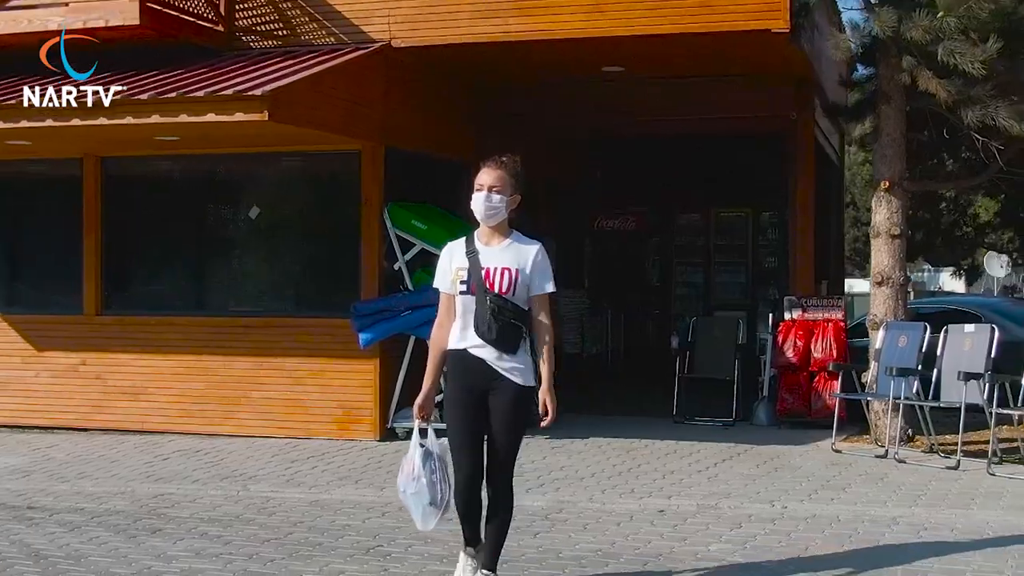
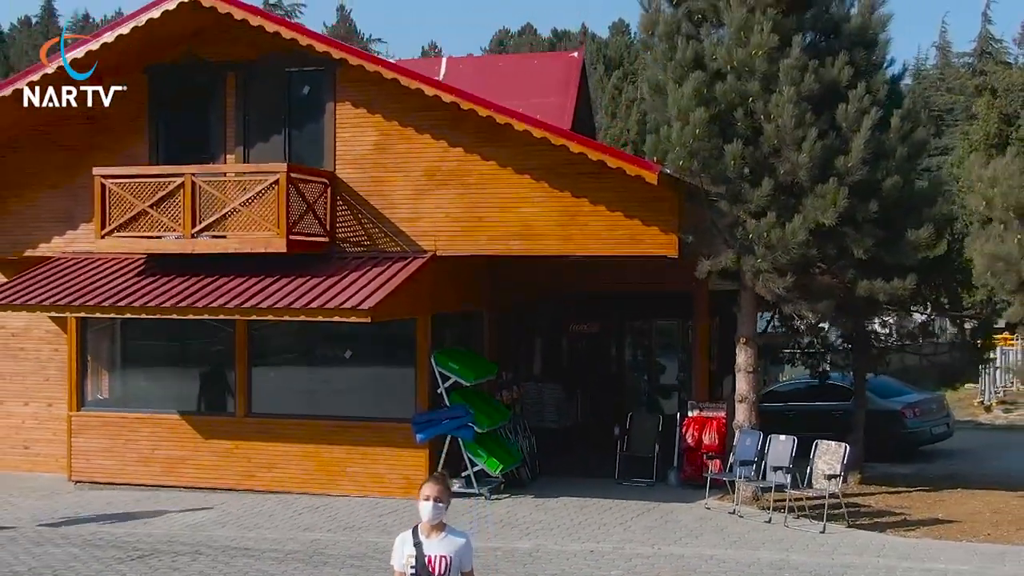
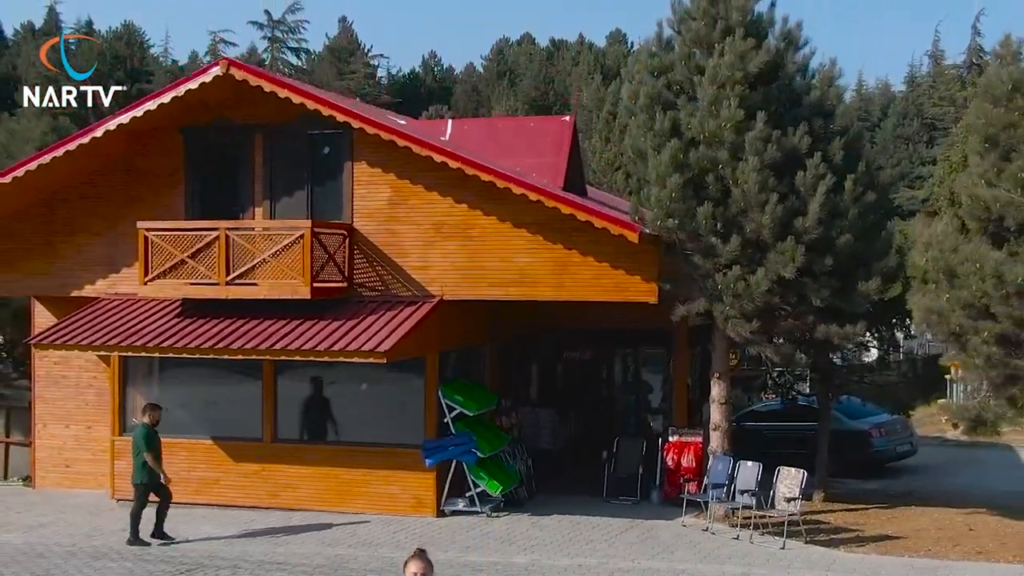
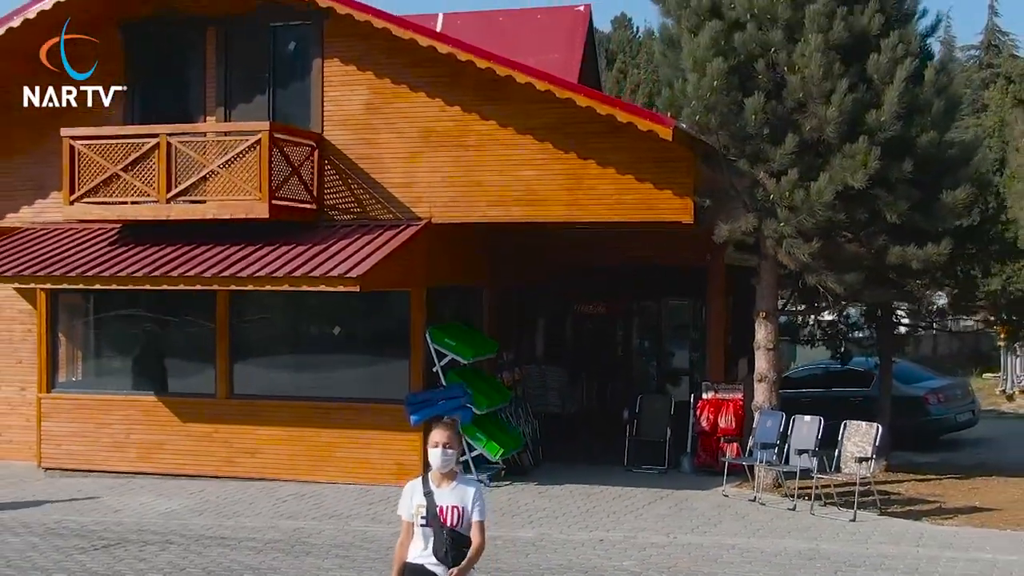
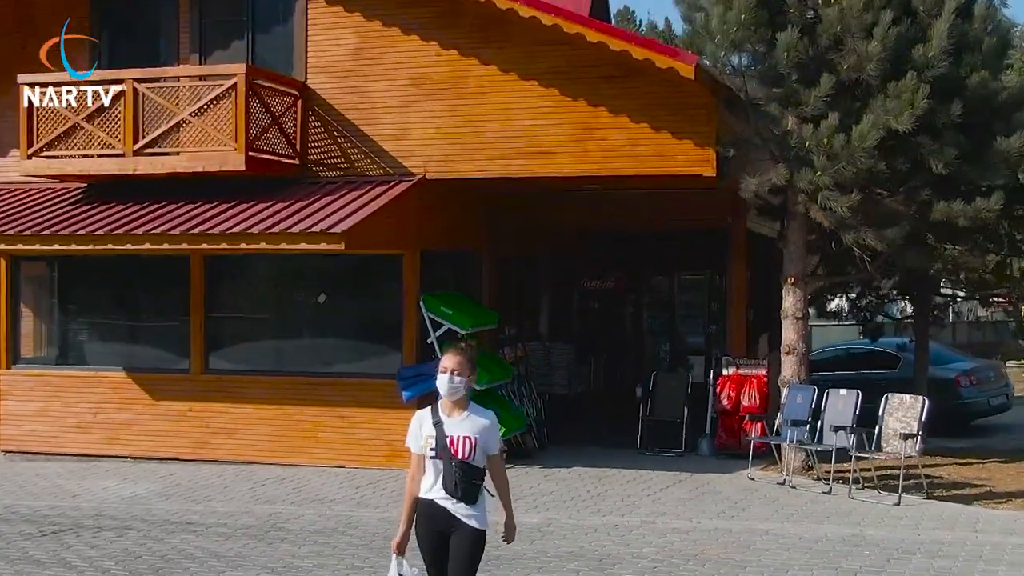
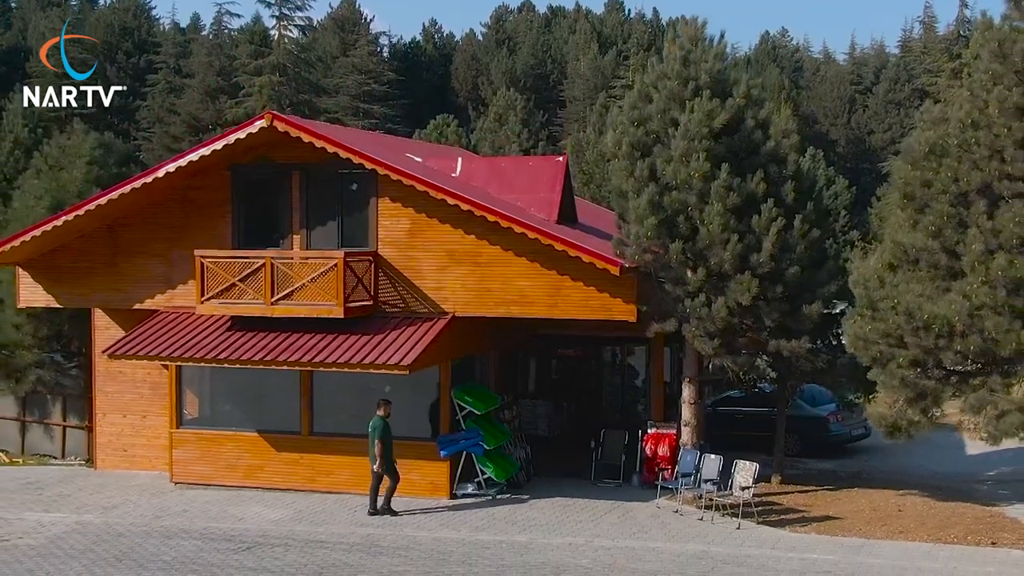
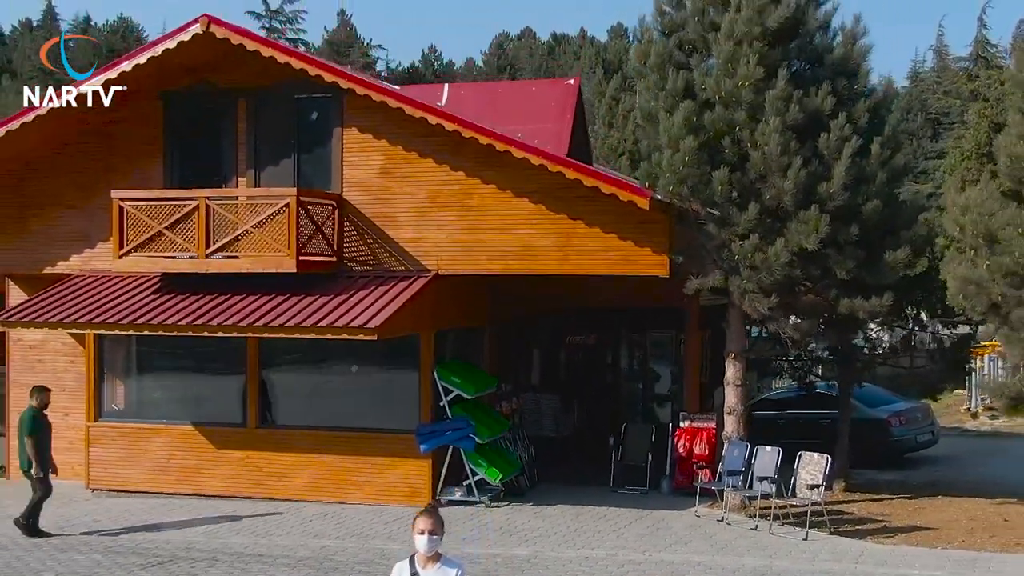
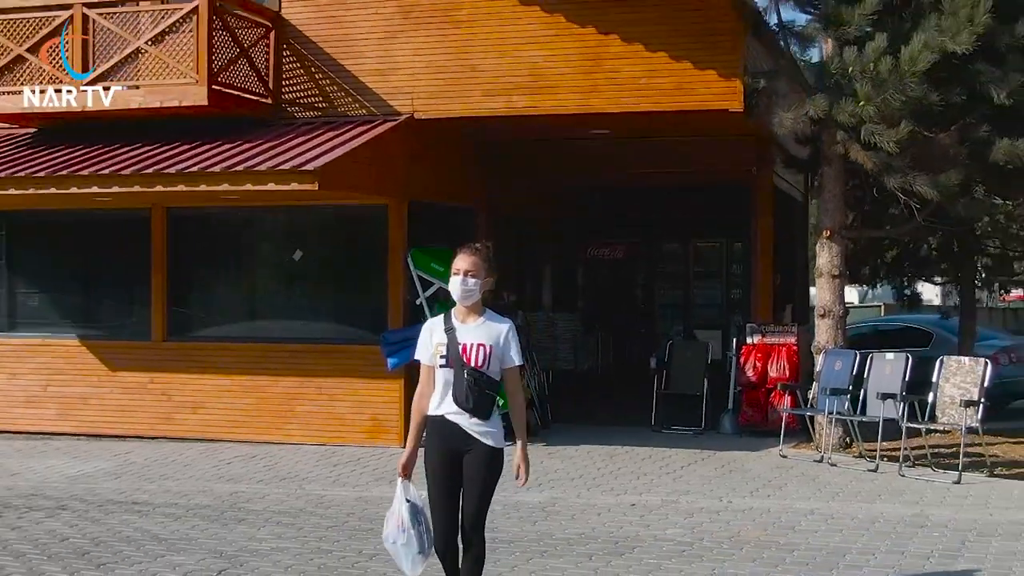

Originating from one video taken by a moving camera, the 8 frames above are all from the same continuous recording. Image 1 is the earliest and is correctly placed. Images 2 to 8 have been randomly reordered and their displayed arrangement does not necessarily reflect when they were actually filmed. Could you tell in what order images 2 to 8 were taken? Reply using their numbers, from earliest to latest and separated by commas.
8, 5, 4, 2, 7, 3, 6
